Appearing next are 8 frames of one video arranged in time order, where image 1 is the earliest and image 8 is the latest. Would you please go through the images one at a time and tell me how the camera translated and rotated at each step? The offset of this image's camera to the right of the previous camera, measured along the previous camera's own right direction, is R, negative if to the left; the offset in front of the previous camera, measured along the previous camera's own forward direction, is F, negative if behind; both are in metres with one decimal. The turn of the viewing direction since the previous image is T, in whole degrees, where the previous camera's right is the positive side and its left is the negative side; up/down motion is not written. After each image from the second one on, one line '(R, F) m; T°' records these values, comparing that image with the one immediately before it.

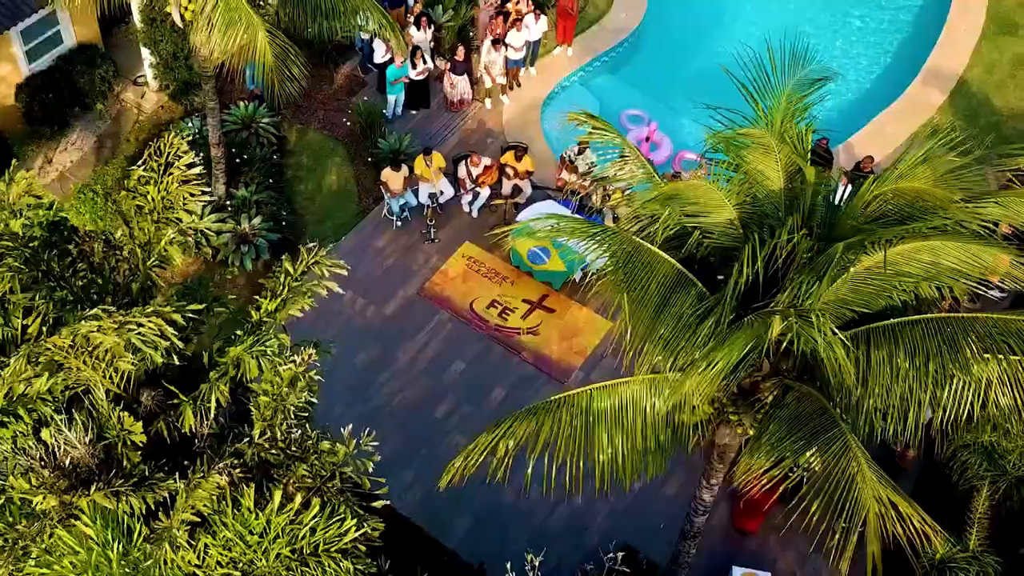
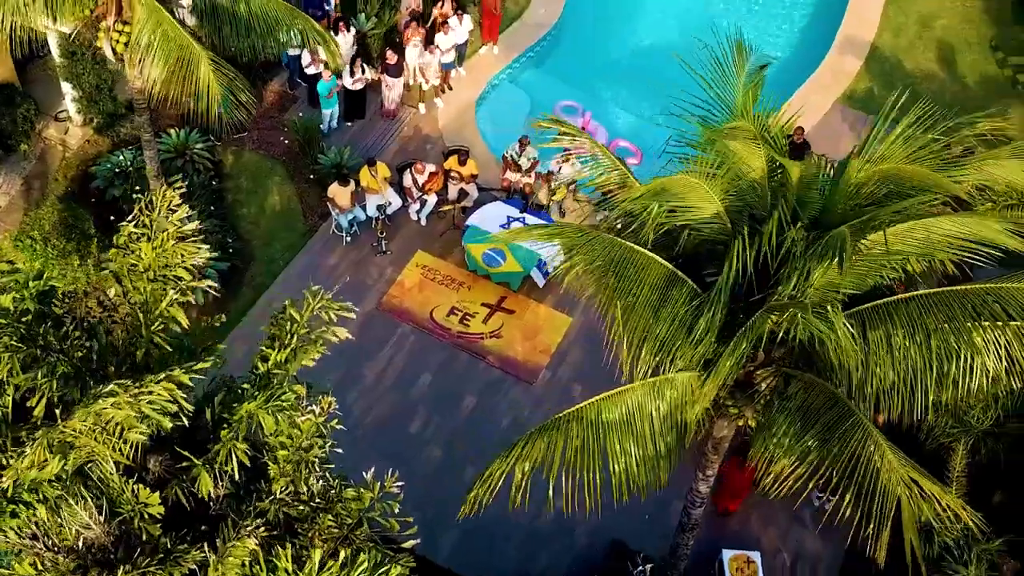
(-0.4, +0.1) m; +5°
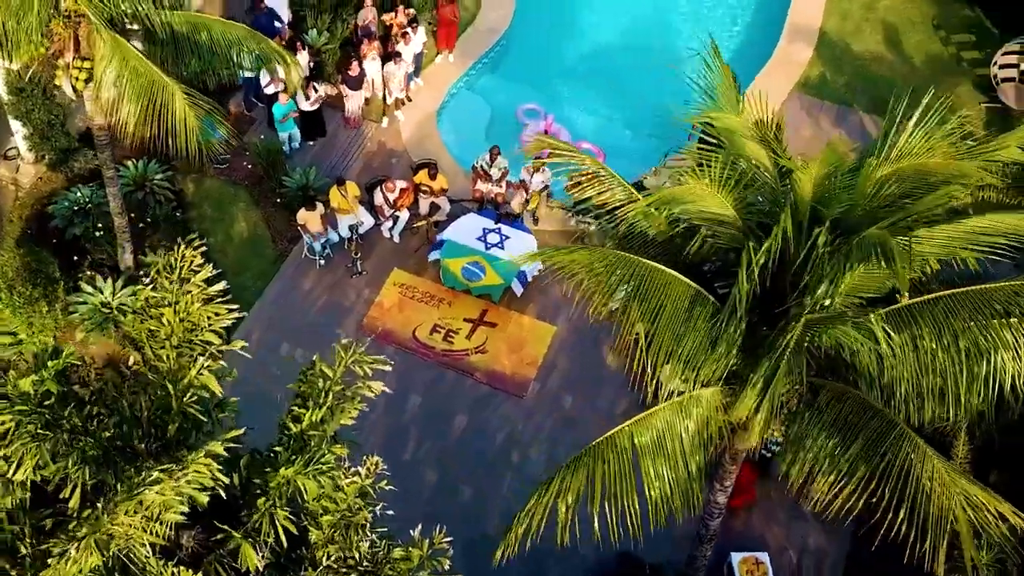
(-0.4, +0.2) m; +3°
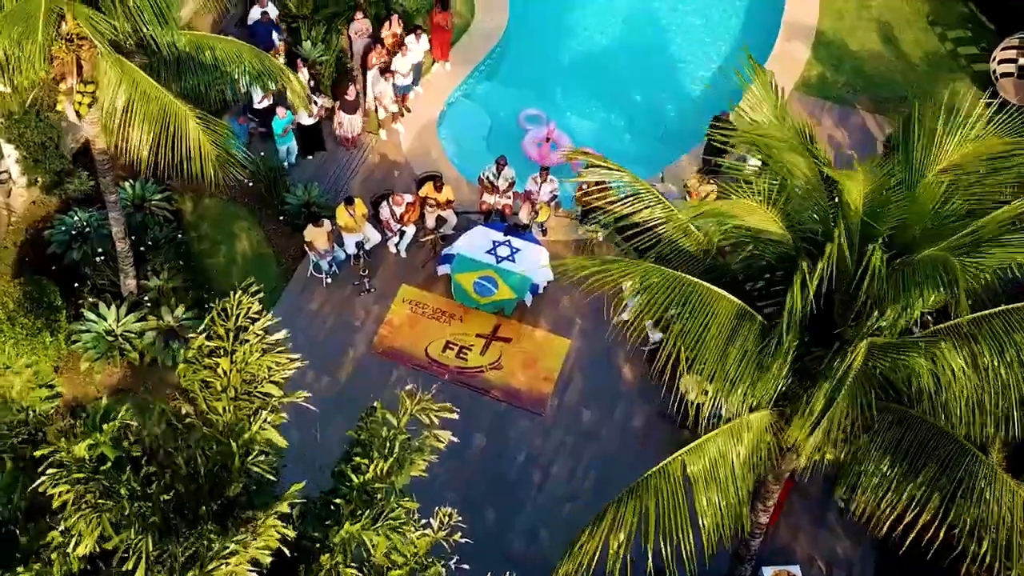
(-0.4, +0.3) m; +1°
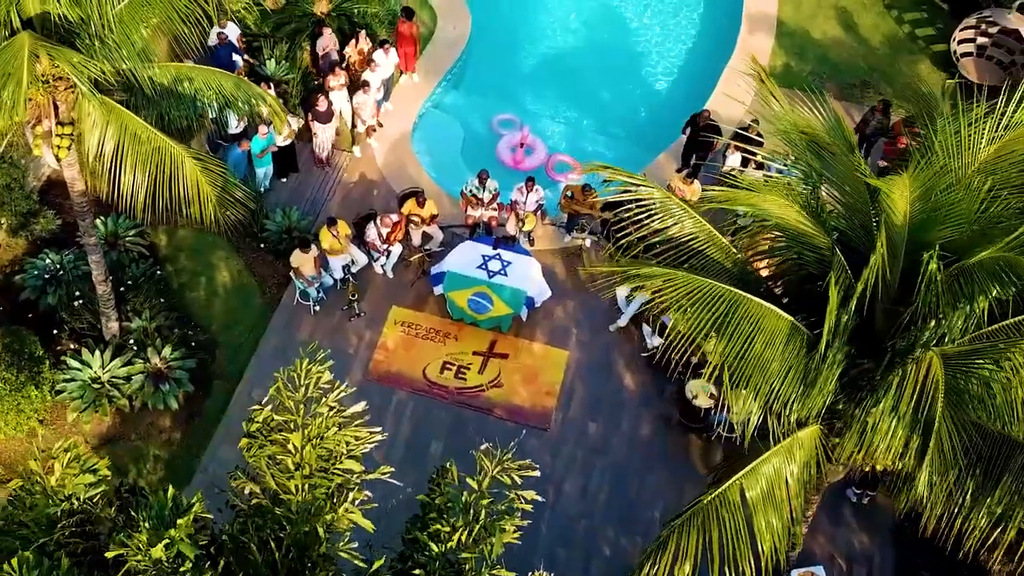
(-0.5, +0.3) m; +3°
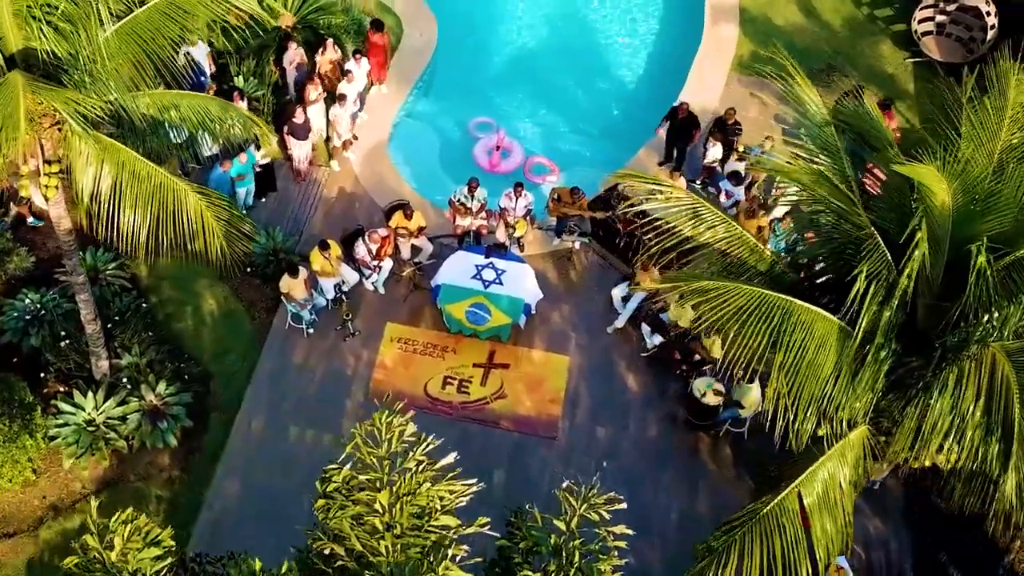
(-0.5, +0.2) m; +3°
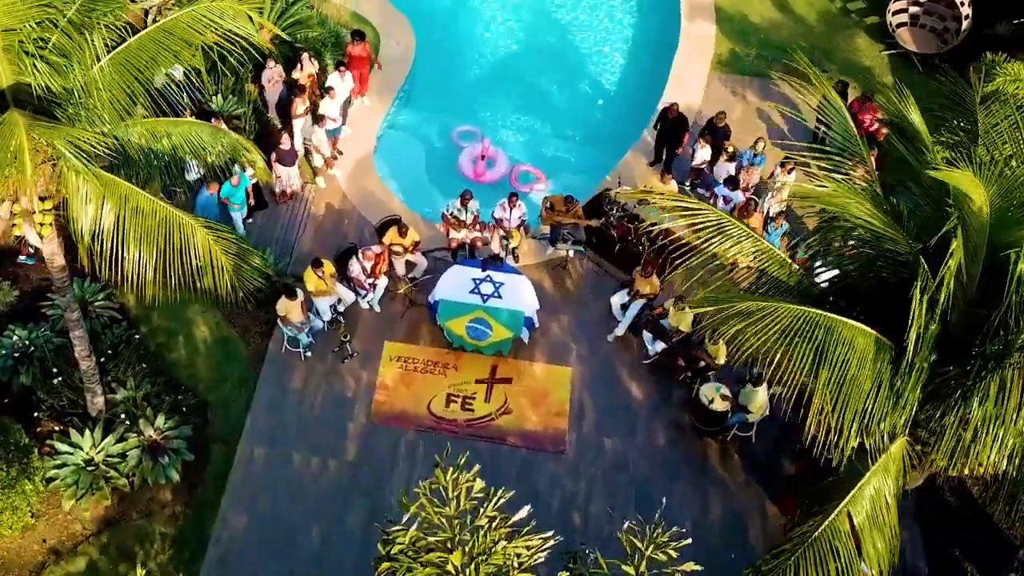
(-0.4, +0.2) m; +2°
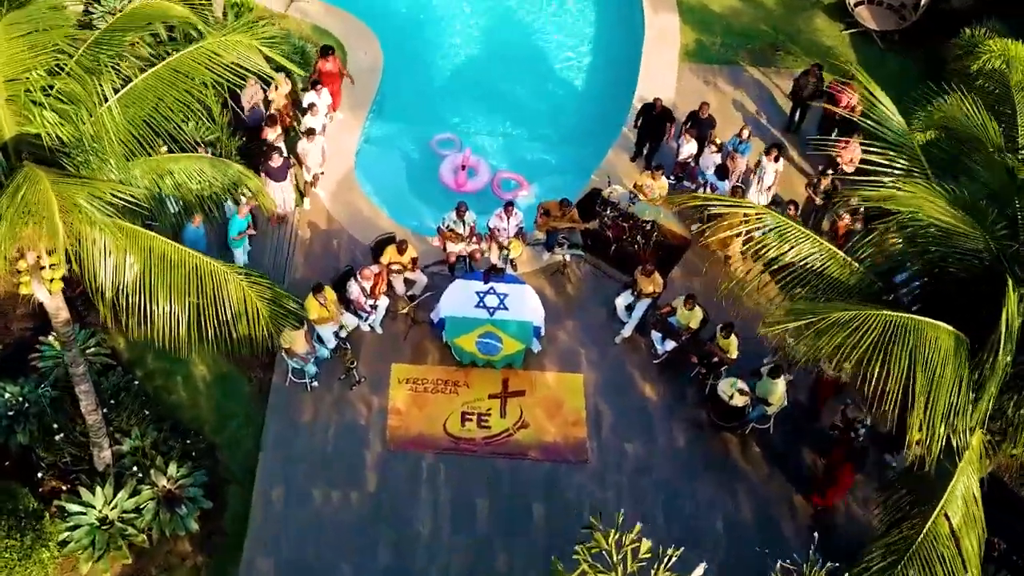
(-0.7, +0.3) m; +3°
